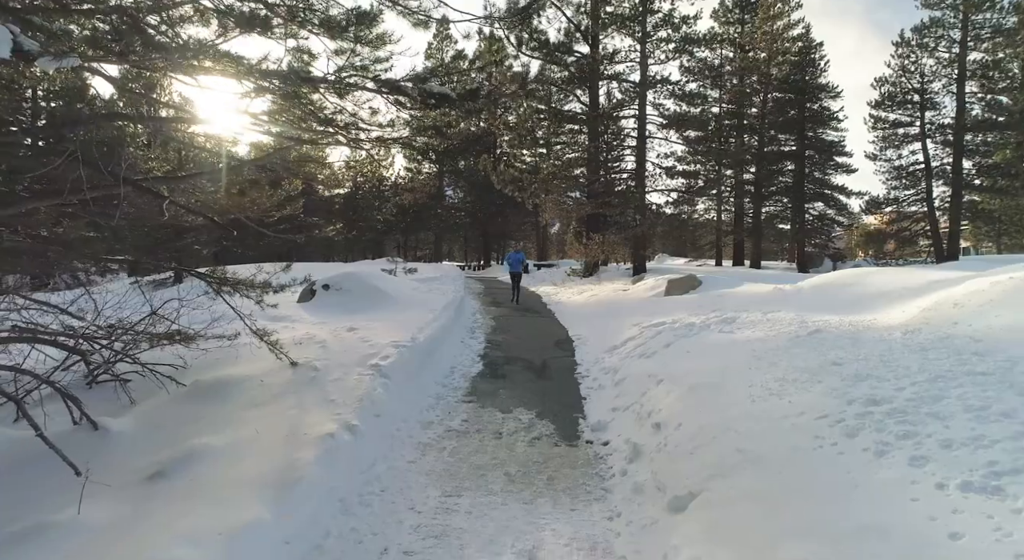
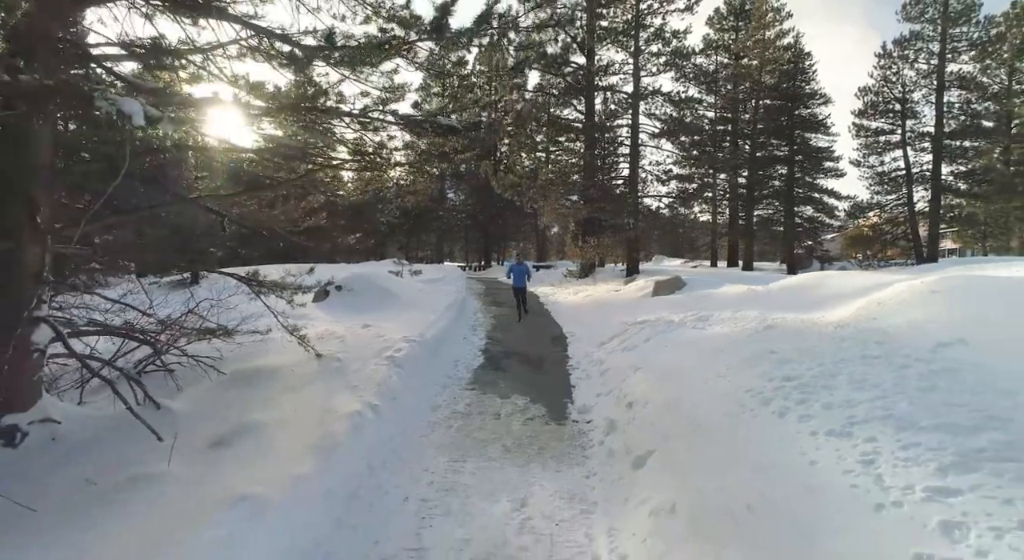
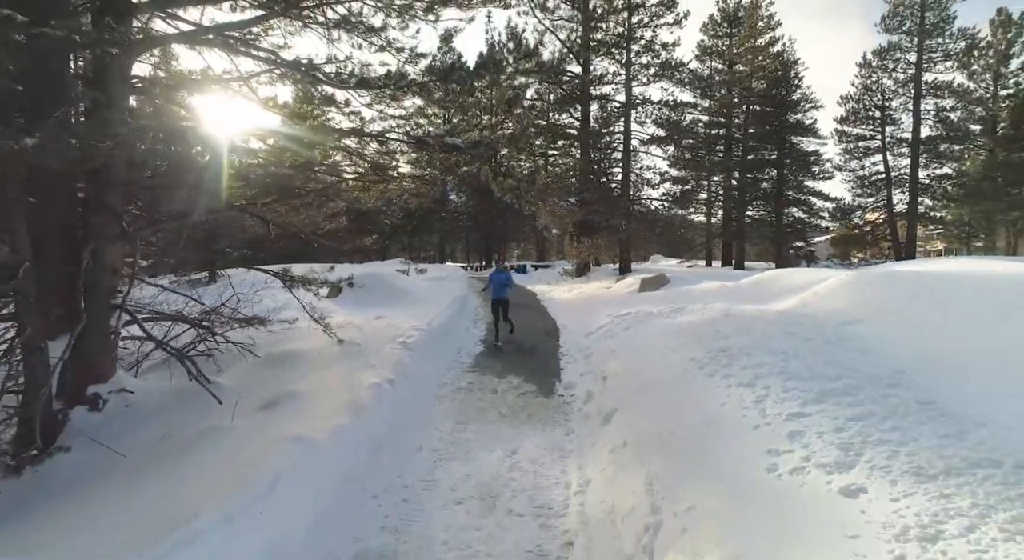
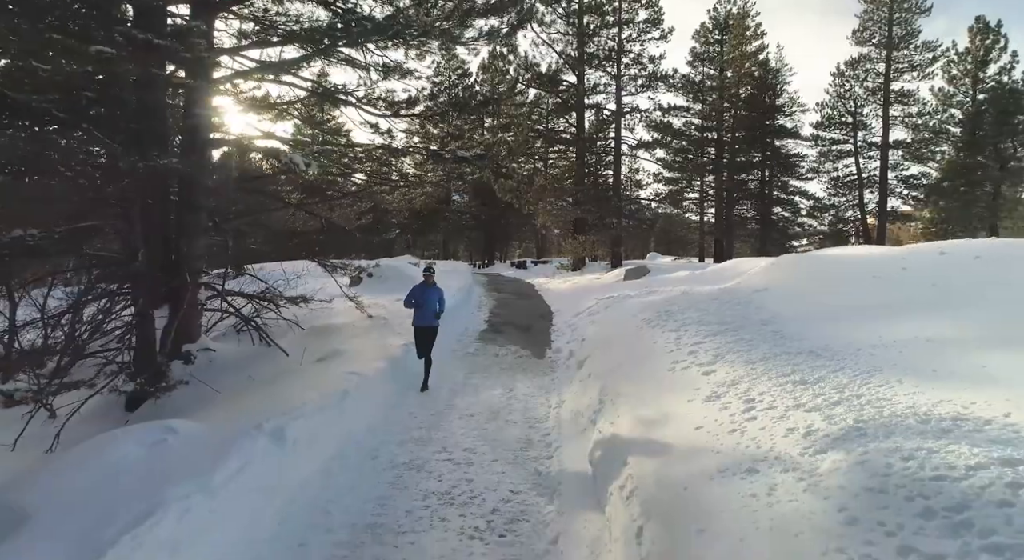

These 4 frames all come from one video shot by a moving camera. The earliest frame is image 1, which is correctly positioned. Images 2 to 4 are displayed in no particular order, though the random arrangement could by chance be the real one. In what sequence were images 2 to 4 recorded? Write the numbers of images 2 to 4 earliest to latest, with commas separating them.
2, 3, 4
